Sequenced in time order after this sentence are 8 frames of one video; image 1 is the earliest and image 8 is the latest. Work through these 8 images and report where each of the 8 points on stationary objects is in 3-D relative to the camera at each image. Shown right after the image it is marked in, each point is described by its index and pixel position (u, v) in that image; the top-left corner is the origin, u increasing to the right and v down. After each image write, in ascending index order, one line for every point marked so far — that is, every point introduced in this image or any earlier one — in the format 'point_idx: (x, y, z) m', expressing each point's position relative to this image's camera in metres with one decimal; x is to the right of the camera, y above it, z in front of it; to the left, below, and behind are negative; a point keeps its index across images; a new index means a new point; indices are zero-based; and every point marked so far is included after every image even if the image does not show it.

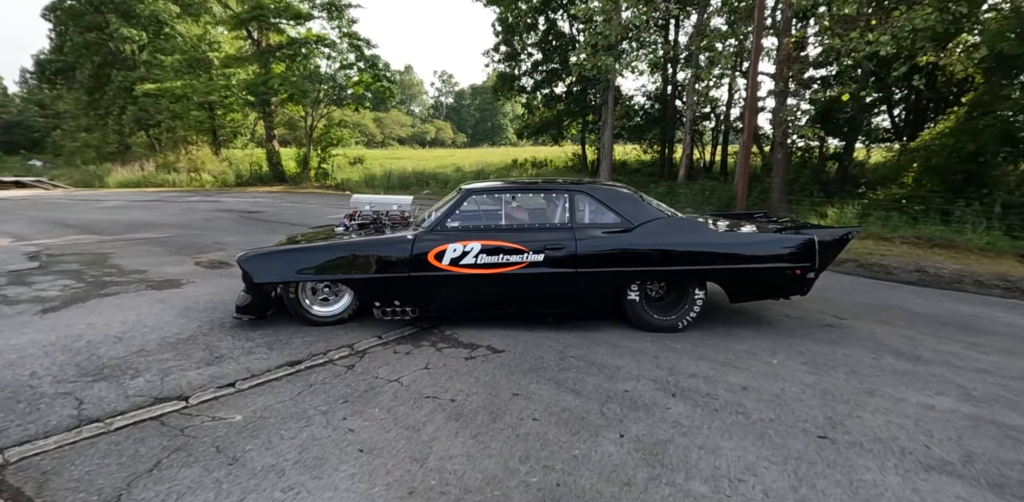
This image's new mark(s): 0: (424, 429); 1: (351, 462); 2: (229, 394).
0: (-0.5, -1.0, +3.0) m
1: (-0.9, -1.1, +2.7) m
2: (-1.8, -0.9, +3.4) m
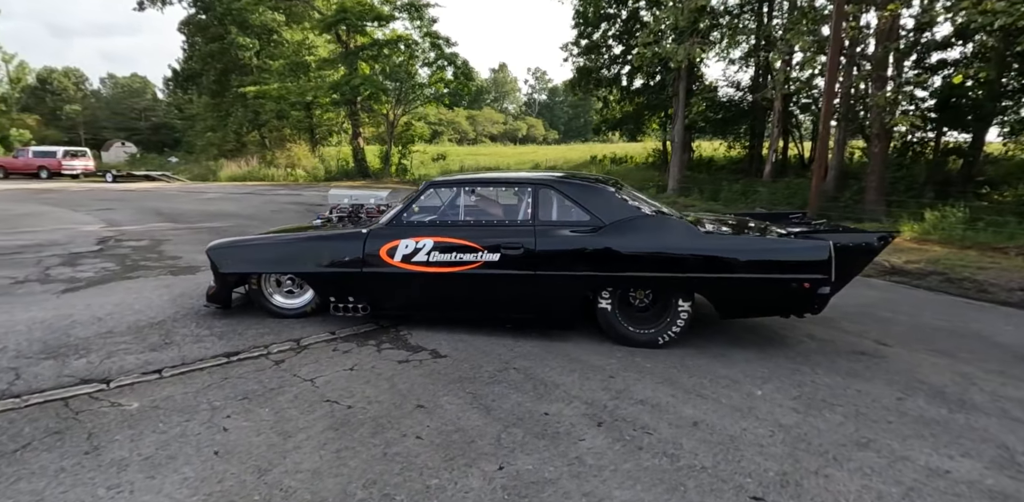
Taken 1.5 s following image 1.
0: (-1.2, -1.0, +2.8) m
1: (-1.6, -1.0, +2.6) m
2: (-2.4, -0.9, +3.4) m
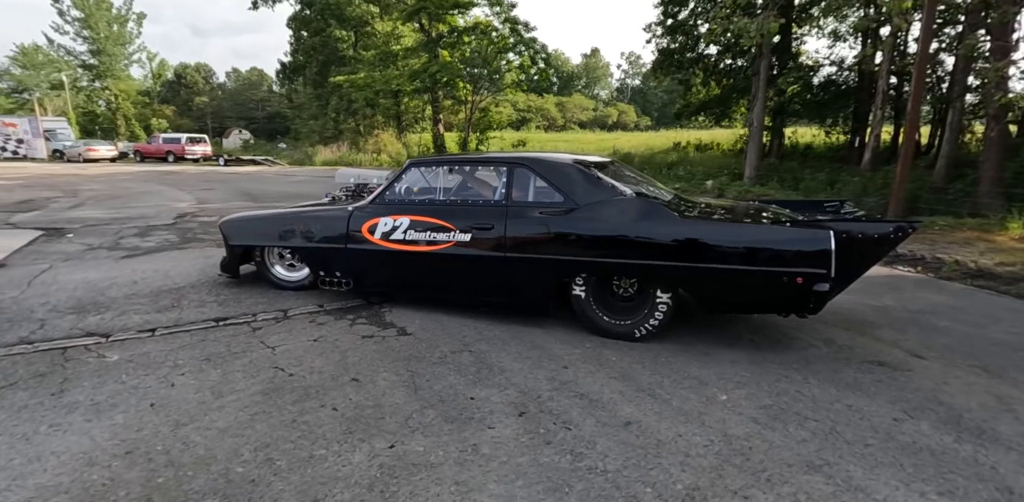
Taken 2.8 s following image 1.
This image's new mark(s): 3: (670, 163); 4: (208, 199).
0: (-1.6, -0.8, +2.9) m
1: (-2.1, -0.9, +2.8) m
2: (-2.7, -0.6, +3.8) m
3: (+5.3, +3.1, +18.0) m
4: (-7.2, +1.2, +12.3) m
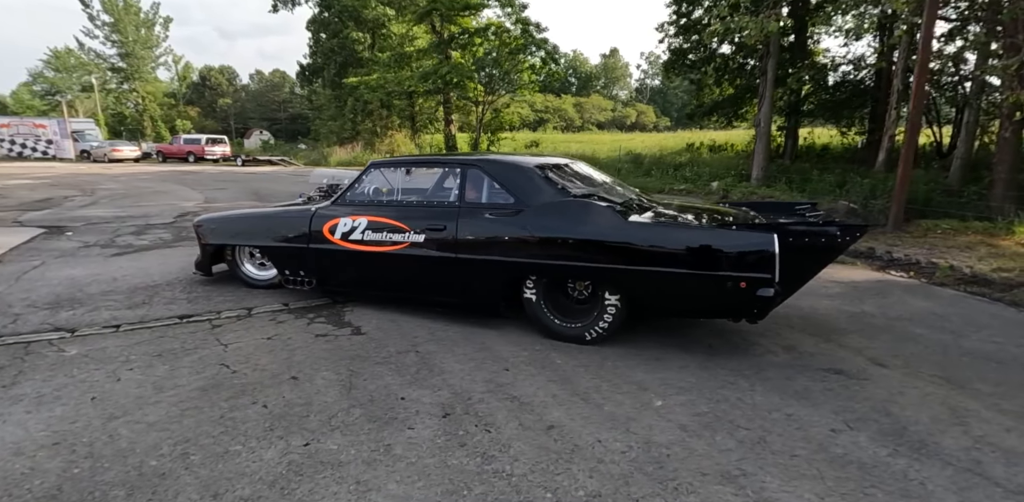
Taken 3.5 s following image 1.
0: (-2.0, -0.8, +3.0) m
1: (-2.5, -0.9, +2.9) m
2: (-3.1, -0.6, +3.9) m
3: (+5.6, +3.0, +17.8) m
4: (-7.2, +1.3, +12.6) m
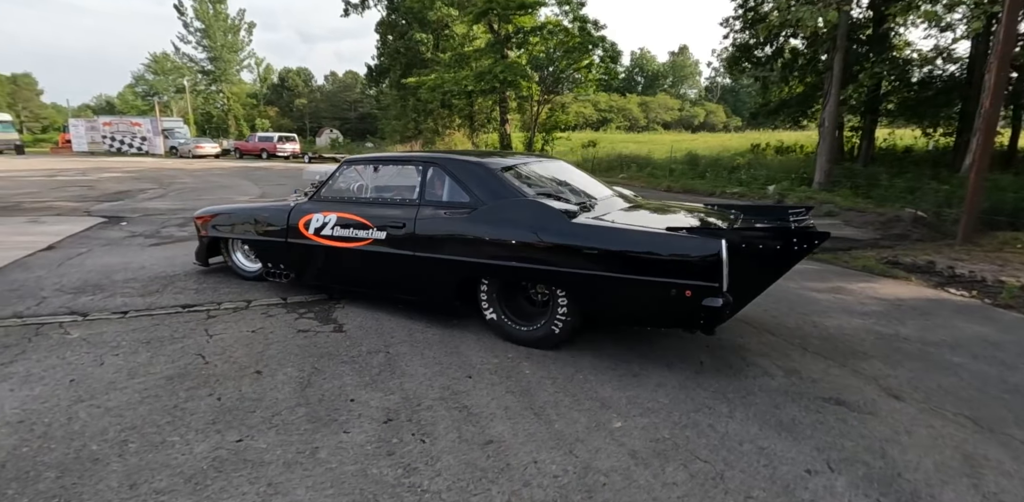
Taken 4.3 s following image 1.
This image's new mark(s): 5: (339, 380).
0: (-2.3, -0.8, +3.1) m
1: (-2.7, -0.8, +3.1) m
2: (-3.2, -0.5, +4.1) m
3: (+7.2, +2.8, +16.8) m
4: (-6.1, +1.5, +13.2) m
5: (-1.0, -0.8, +3.2) m
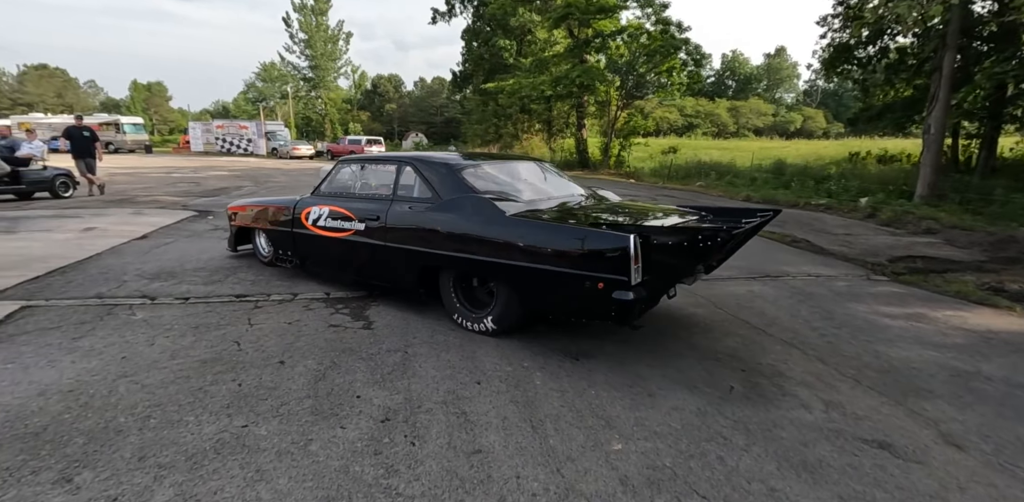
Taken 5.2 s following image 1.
0: (-2.2, -0.7, +3.4) m
1: (-2.7, -0.7, +3.4) m
2: (-3.0, -0.5, +4.5) m
3: (+9.4, +2.3, +15.5) m
4: (-4.4, +1.6, +14.0) m
5: (-1.0, -0.8, +3.2) m
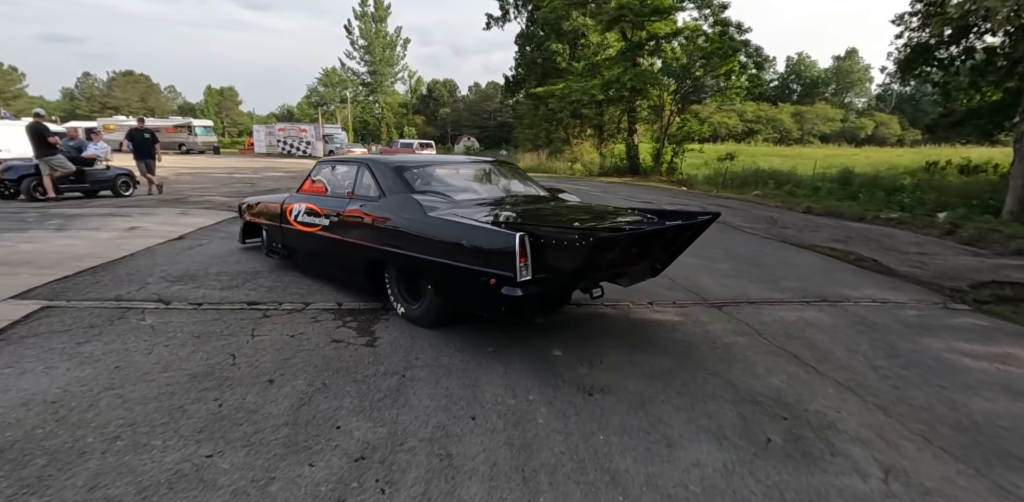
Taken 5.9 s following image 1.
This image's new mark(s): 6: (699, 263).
0: (-2.2, -0.8, +3.3) m
1: (-2.6, -0.8, +3.3) m
2: (-2.8, -0.5, +4.5) m
3: (+10.6, +1.8, +14.2) m
4: (-3.3, +1.5, +14.0) m
5: (-1.0, -0.9, +3.0) m
6: (+2.5, -0.2, +6.9) m
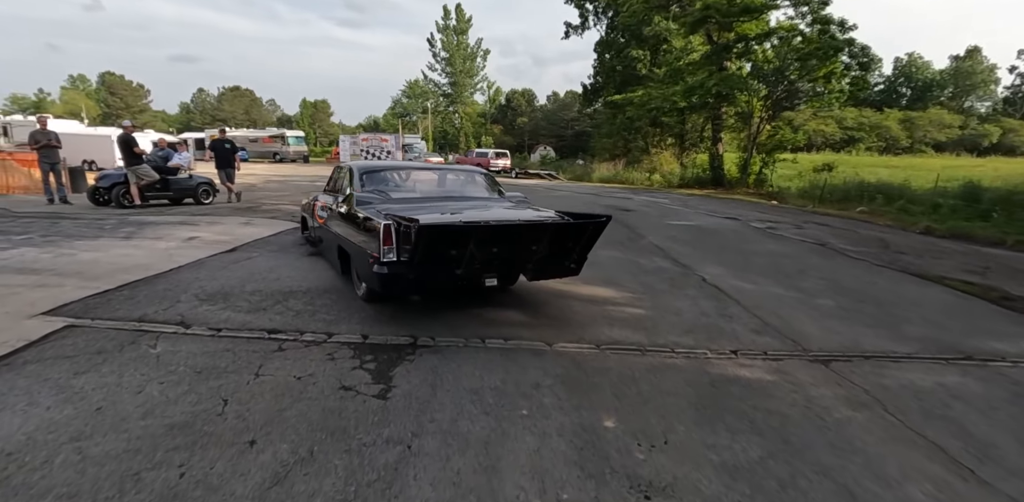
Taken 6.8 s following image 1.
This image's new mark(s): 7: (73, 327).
0: (-2.0, -0.9, +2.8) m
1: (-2.5, -0.9, +2.9) m
2: (-2.5, -0.7, +4.1) m
3: (+12.3, +1.0, +11.9) m
4: (-1.5, +1.1, +13.7) m
5: (-0.9, -1.0, +2.4) m
6: (+3.1, -0.5, +5.8) m
7: (-3.5, -0.6, +4.2) m
